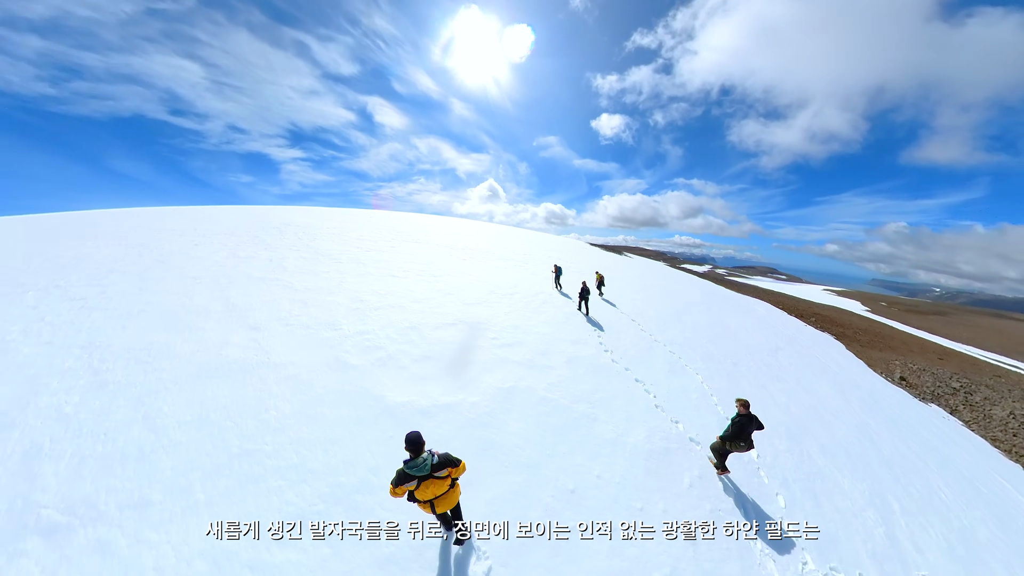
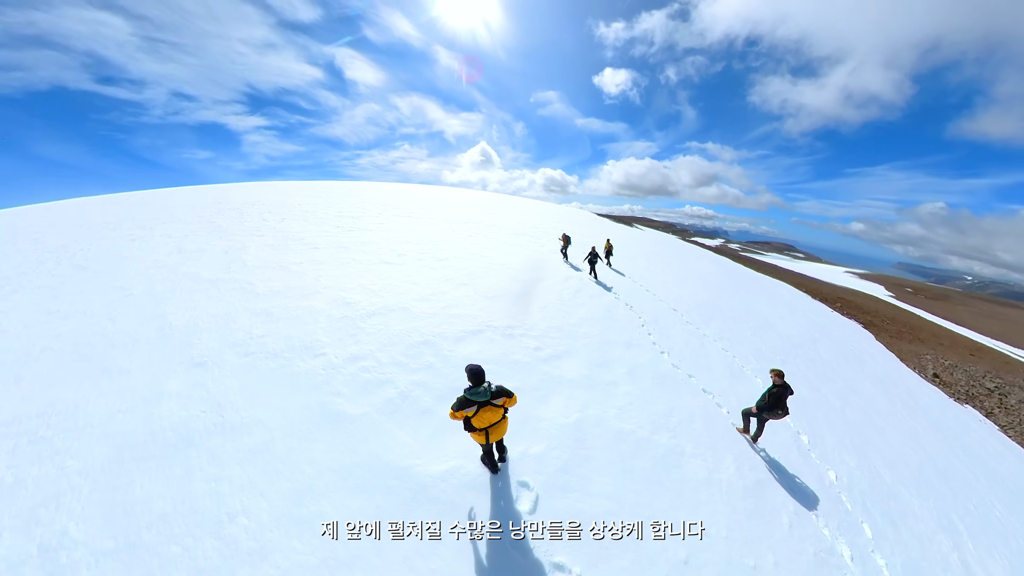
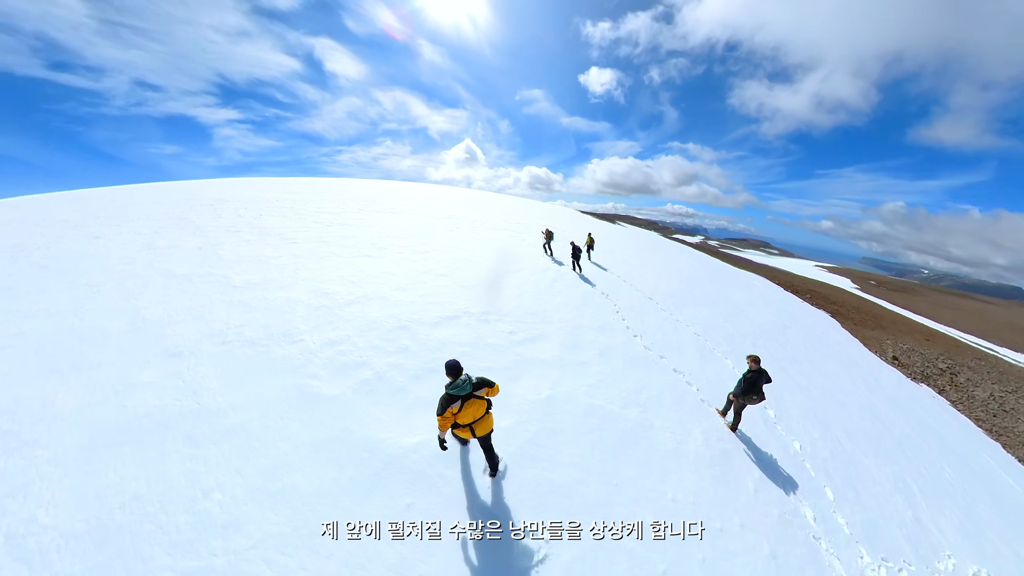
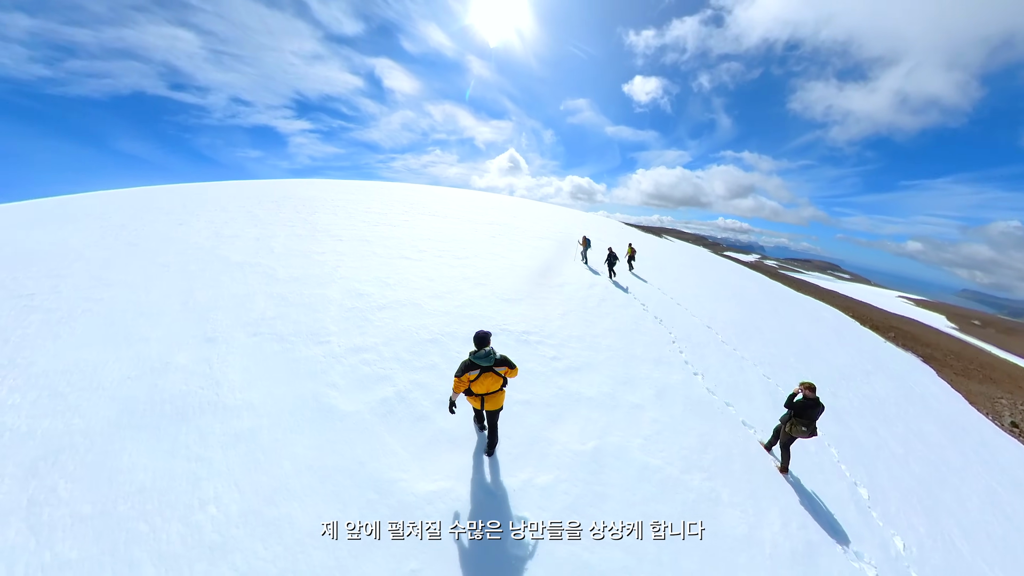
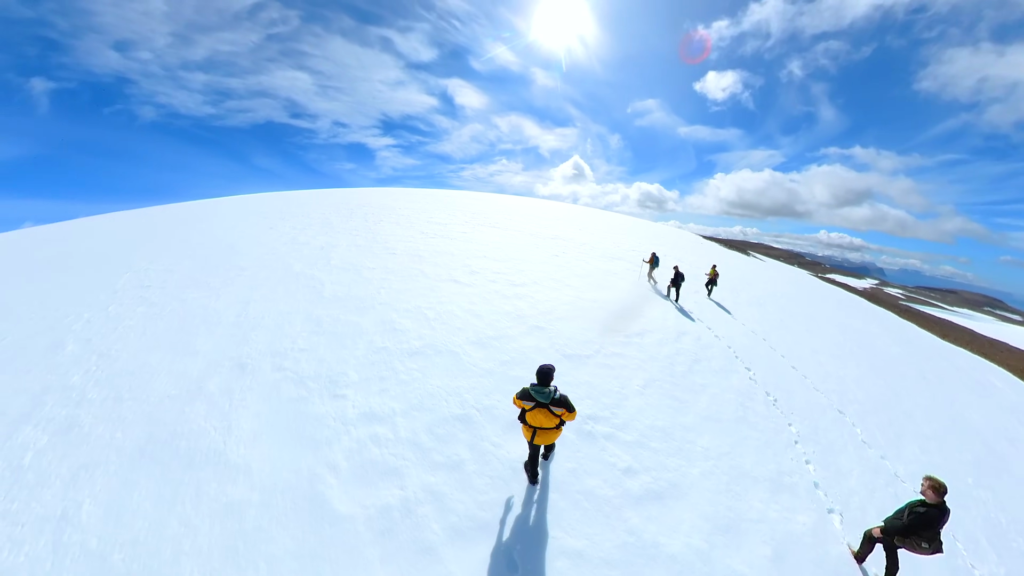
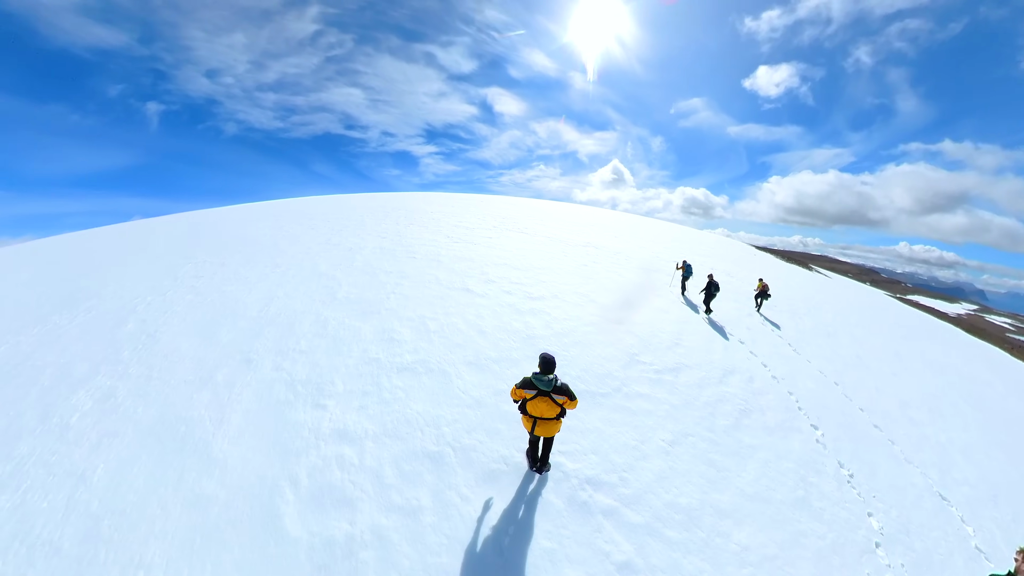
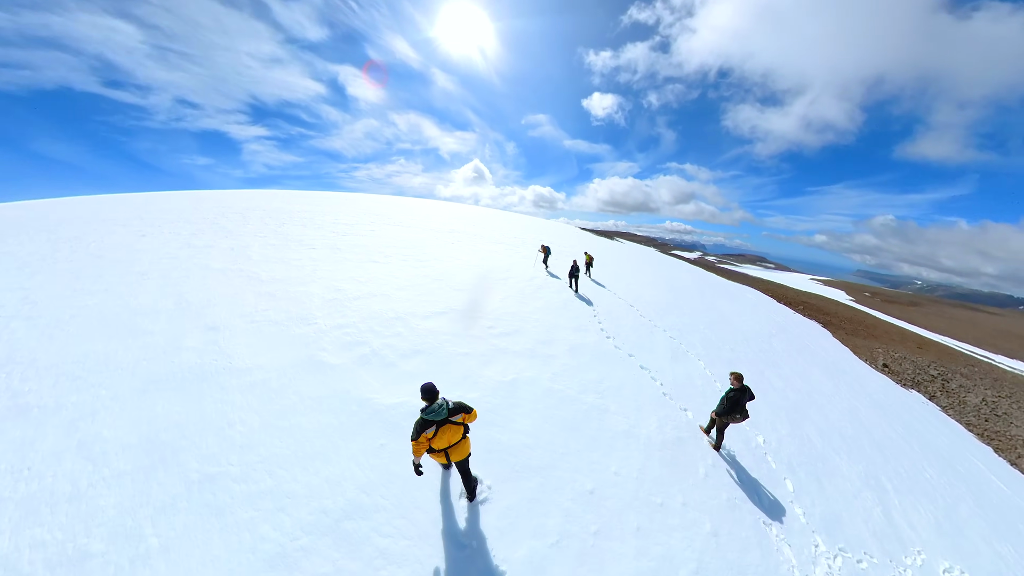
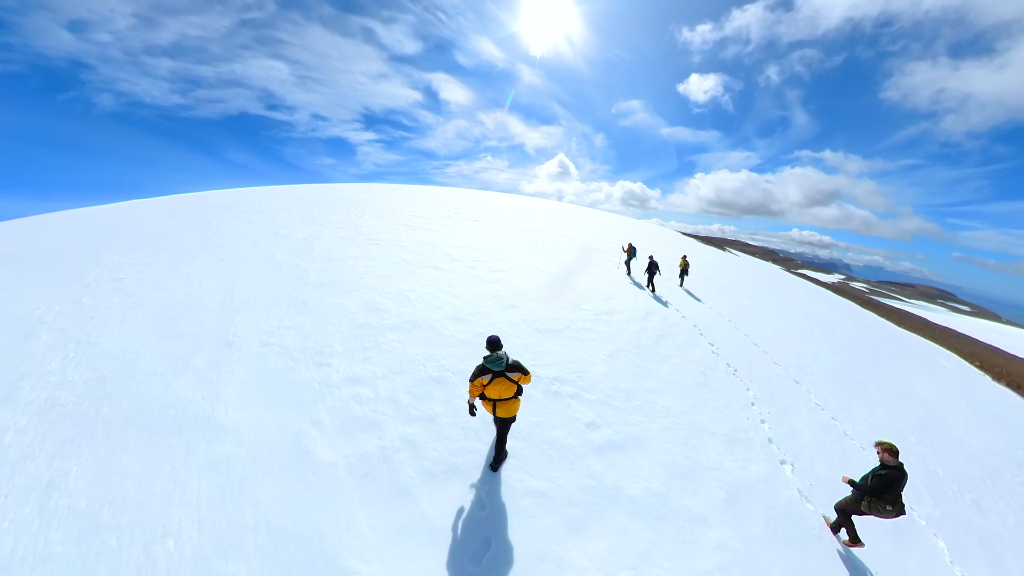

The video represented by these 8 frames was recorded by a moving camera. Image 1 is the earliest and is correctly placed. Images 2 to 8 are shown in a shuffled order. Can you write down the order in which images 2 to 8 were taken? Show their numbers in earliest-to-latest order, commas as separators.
7, 3, 2, 4, 8, 5, 6
